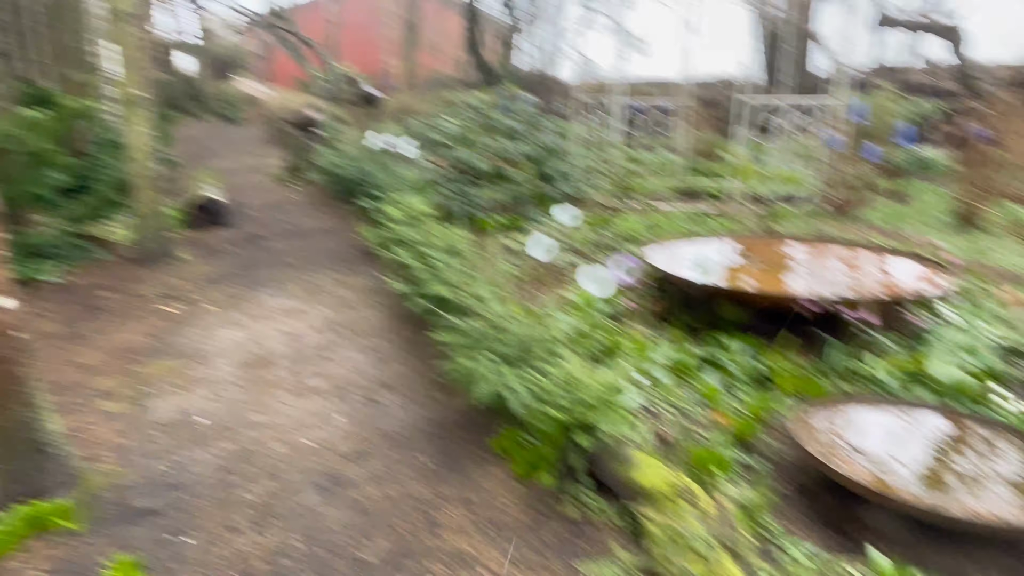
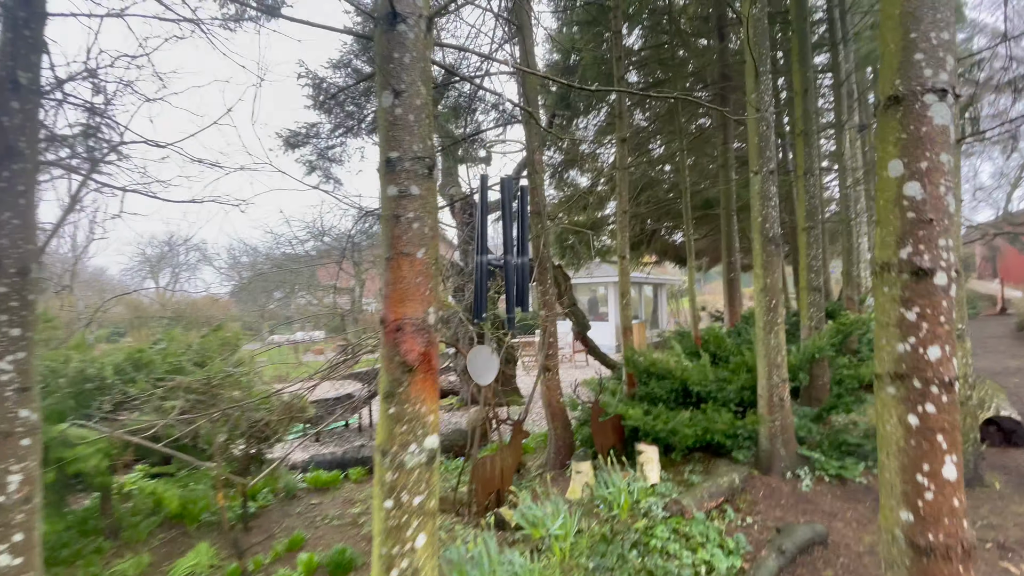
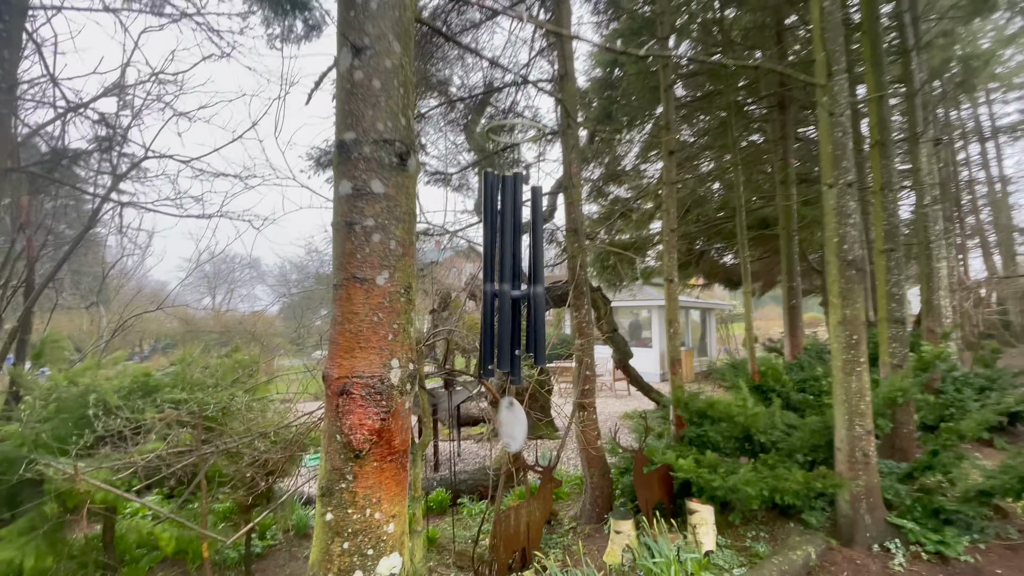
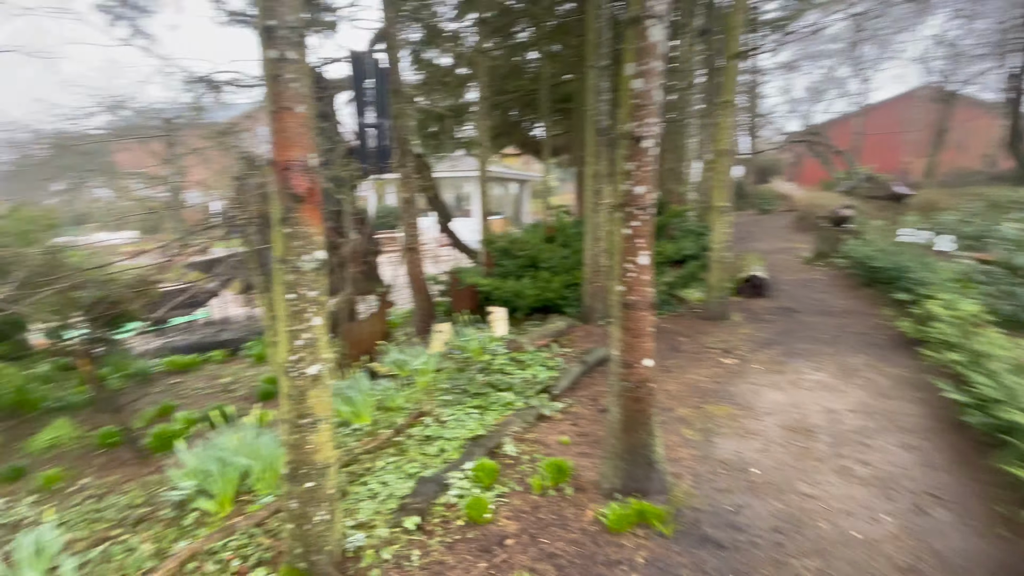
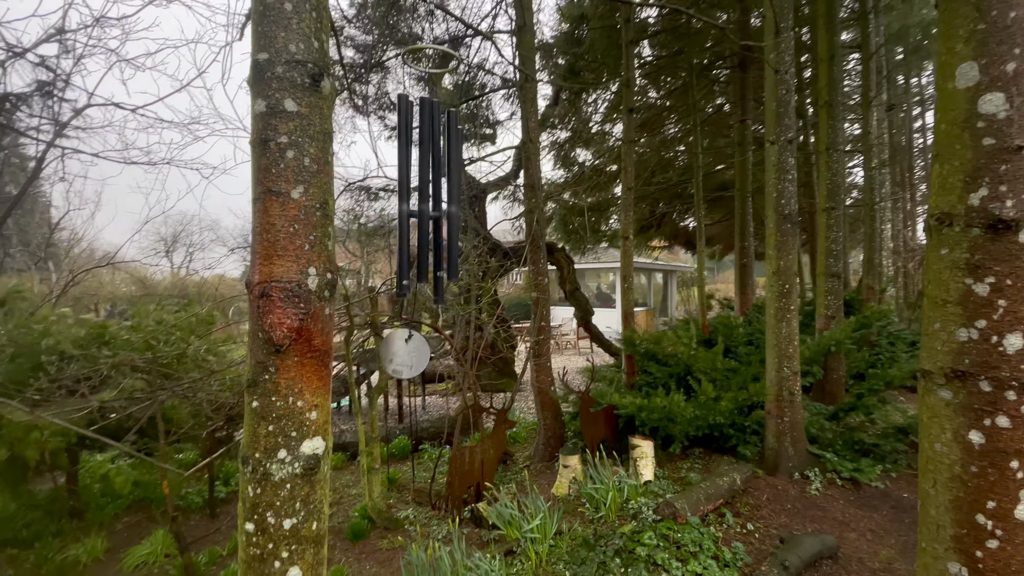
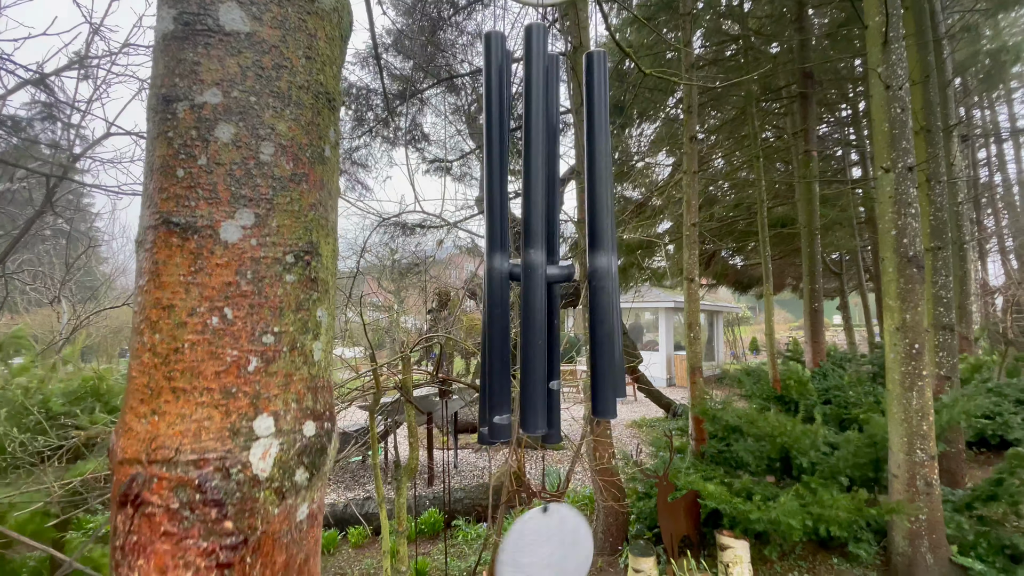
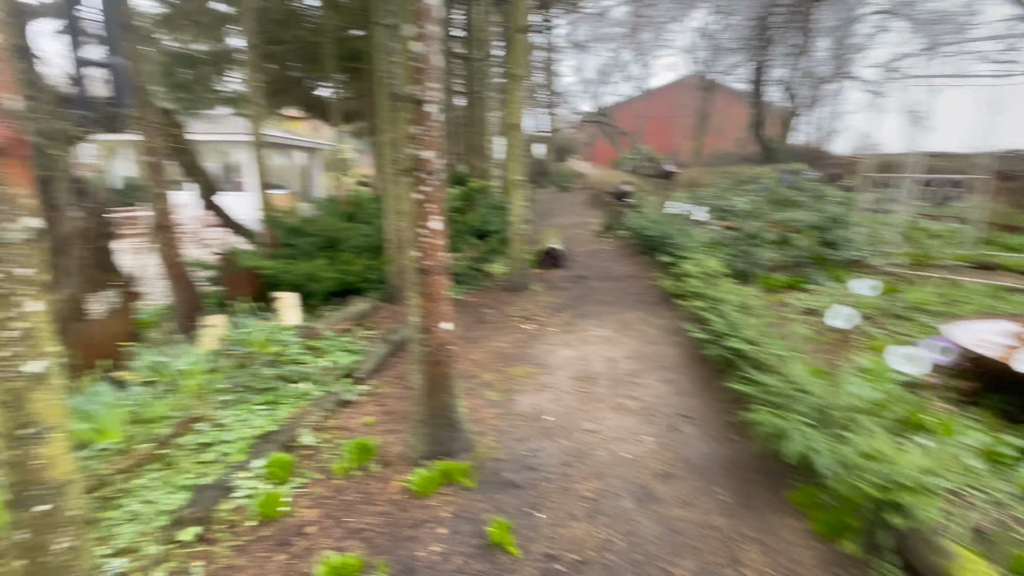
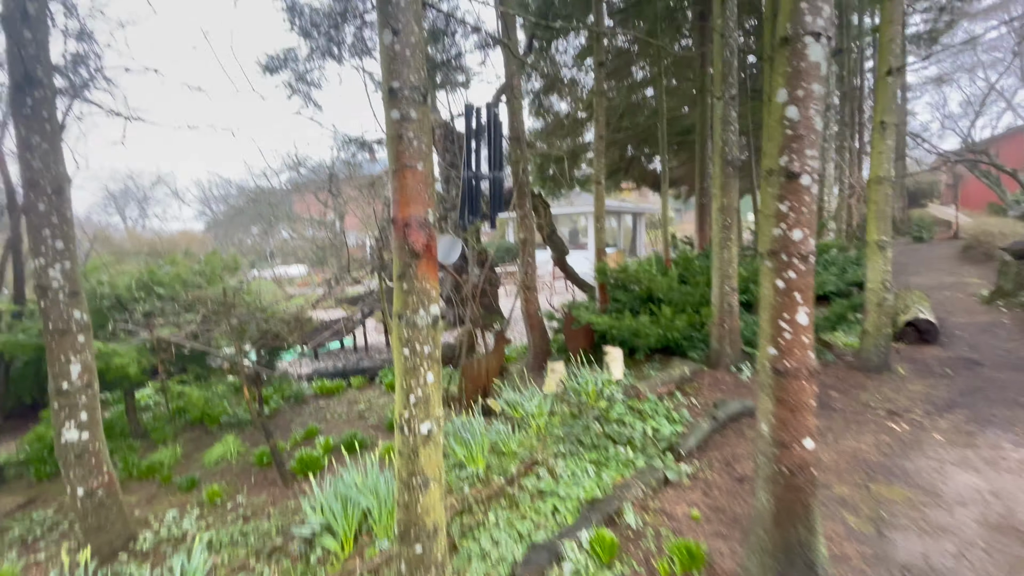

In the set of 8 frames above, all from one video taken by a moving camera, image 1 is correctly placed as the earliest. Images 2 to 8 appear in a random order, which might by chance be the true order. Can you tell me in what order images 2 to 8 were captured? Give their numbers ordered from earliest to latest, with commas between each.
7, 4, 8, 2, 3, 6, 5
